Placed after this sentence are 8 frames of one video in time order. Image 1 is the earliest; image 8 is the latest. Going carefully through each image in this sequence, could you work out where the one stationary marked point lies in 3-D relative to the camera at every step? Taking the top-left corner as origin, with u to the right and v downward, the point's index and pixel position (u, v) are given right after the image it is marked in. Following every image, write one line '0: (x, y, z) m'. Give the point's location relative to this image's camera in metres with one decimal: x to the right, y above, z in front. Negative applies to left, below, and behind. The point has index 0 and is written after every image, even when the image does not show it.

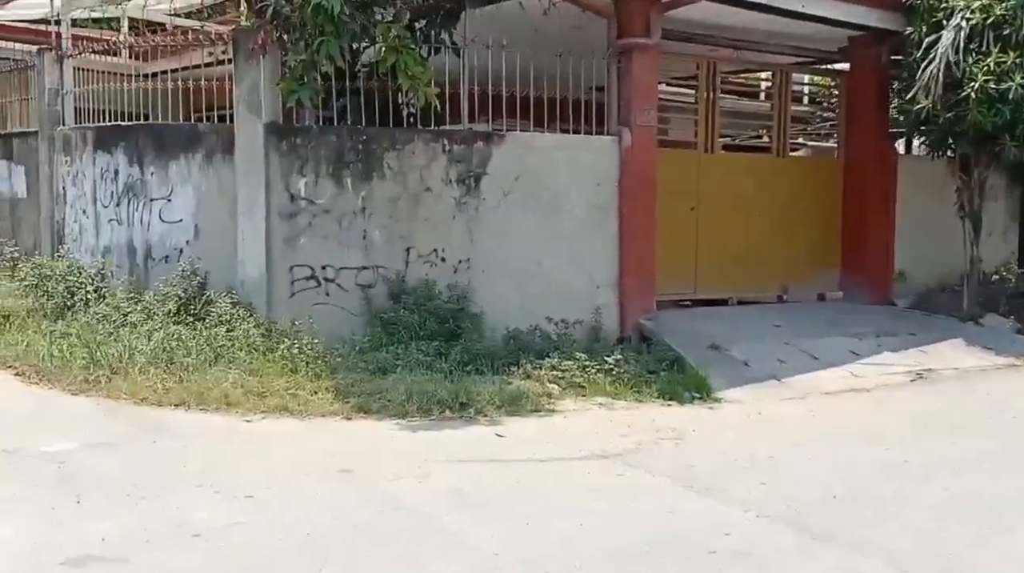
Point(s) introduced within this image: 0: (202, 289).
0: (-2.4, 0.0, +9.5) m
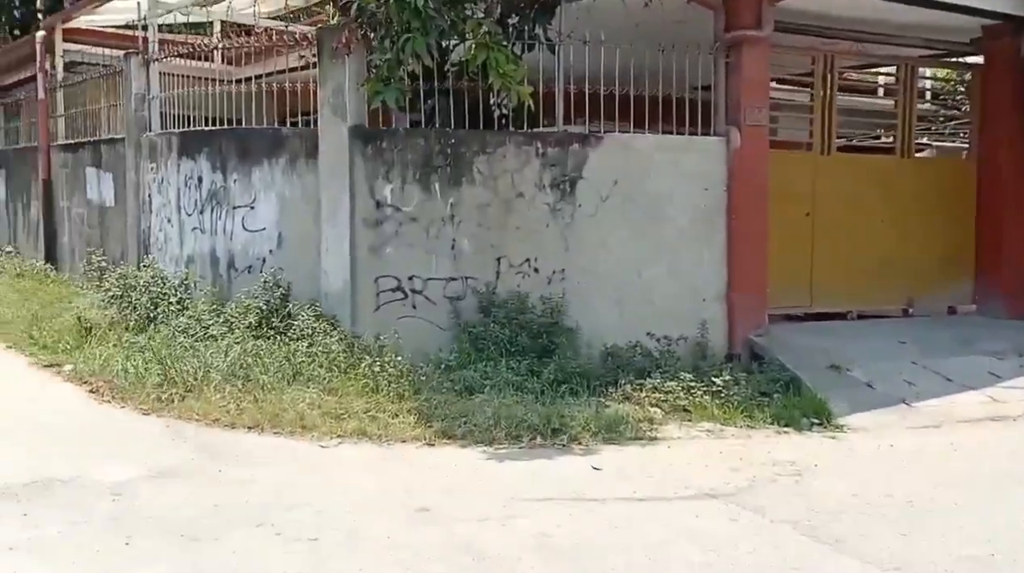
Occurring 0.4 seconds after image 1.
0: (-1.7, -0.1, +9.2) m
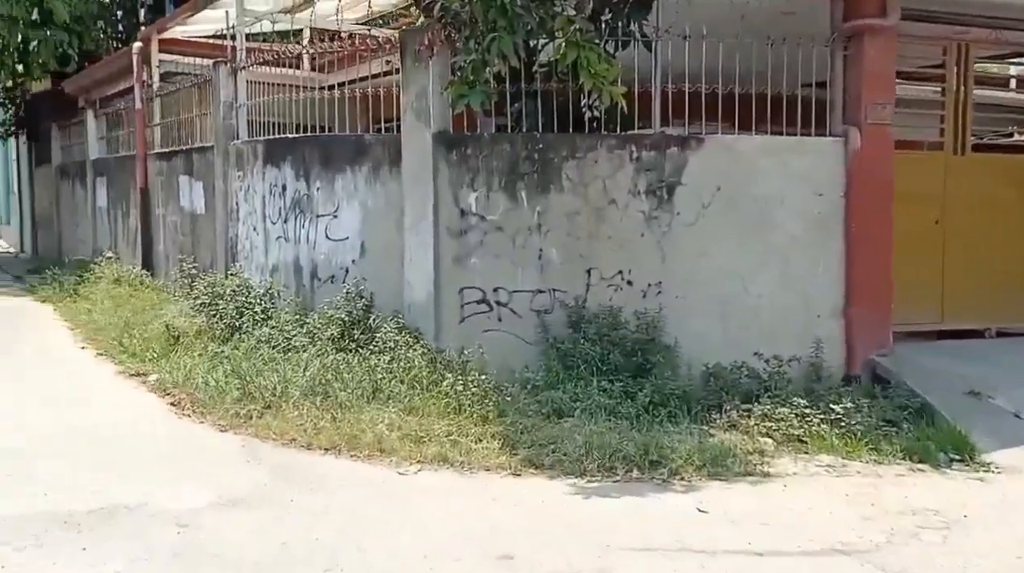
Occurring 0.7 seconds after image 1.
0: (-1.1, -0.2, +8.8) m
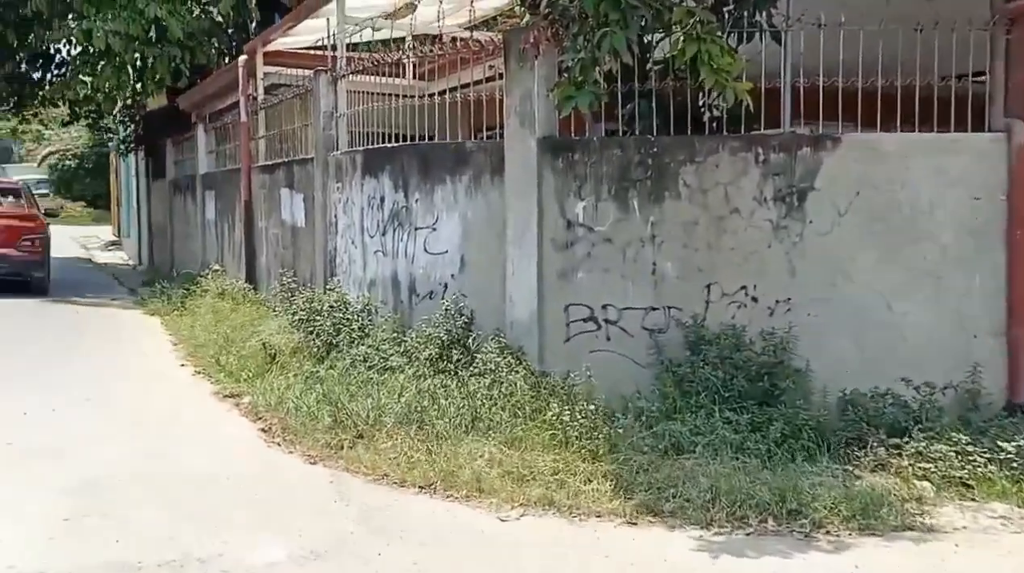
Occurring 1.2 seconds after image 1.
0: (-0.3, -0.3, +8.2) m
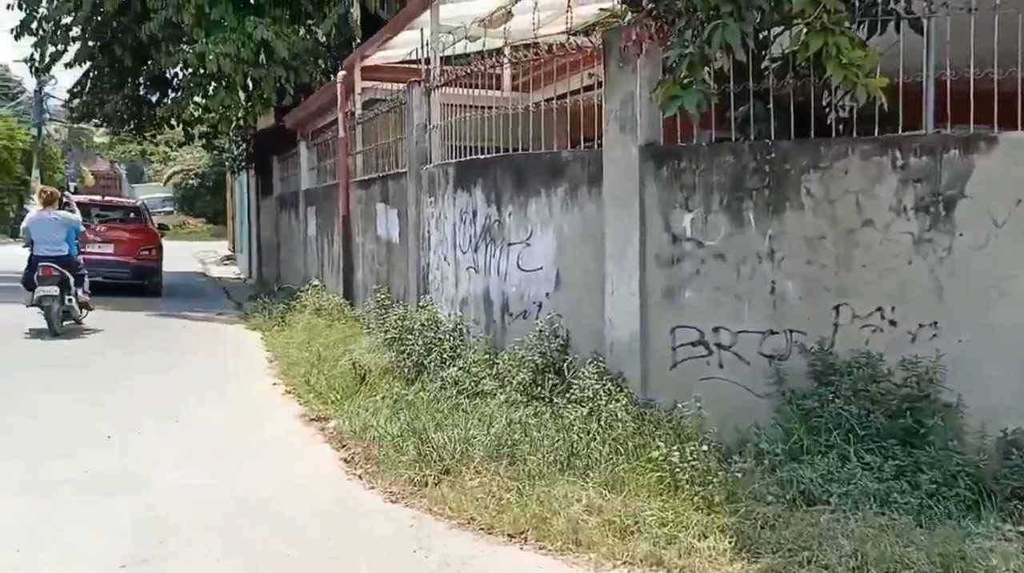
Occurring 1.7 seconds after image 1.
0: (+0.3, -0.4, +7.6) m
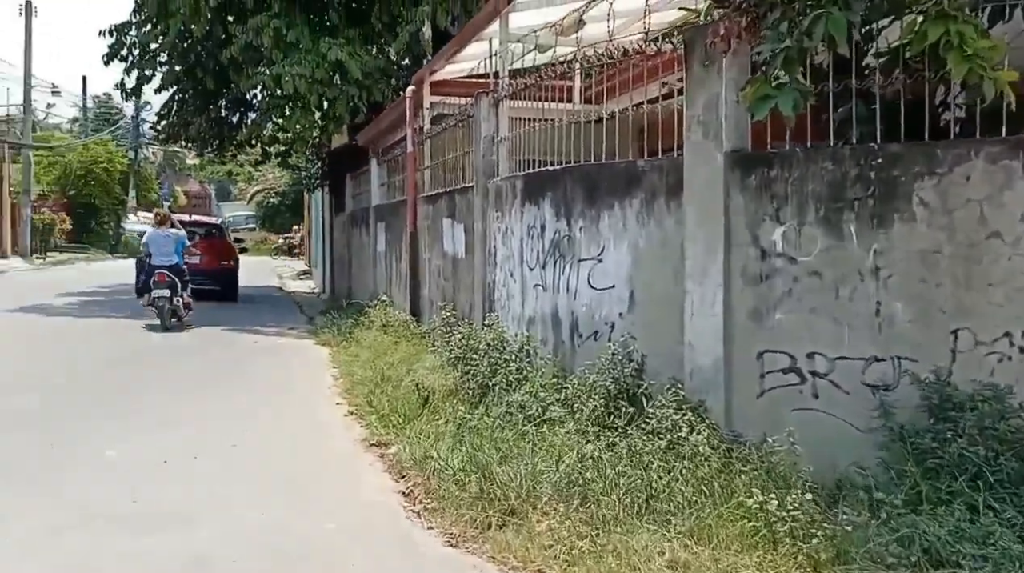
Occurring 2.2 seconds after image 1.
0: (+0.7, -0.5, +7.0) m
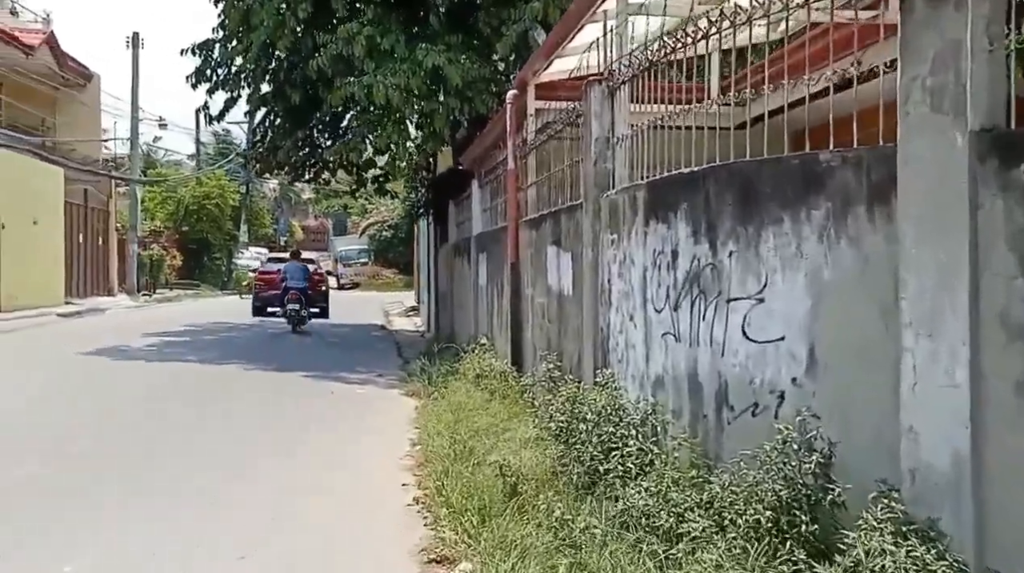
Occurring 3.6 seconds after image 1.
0: (+1.2, -0.7, +4.6) m
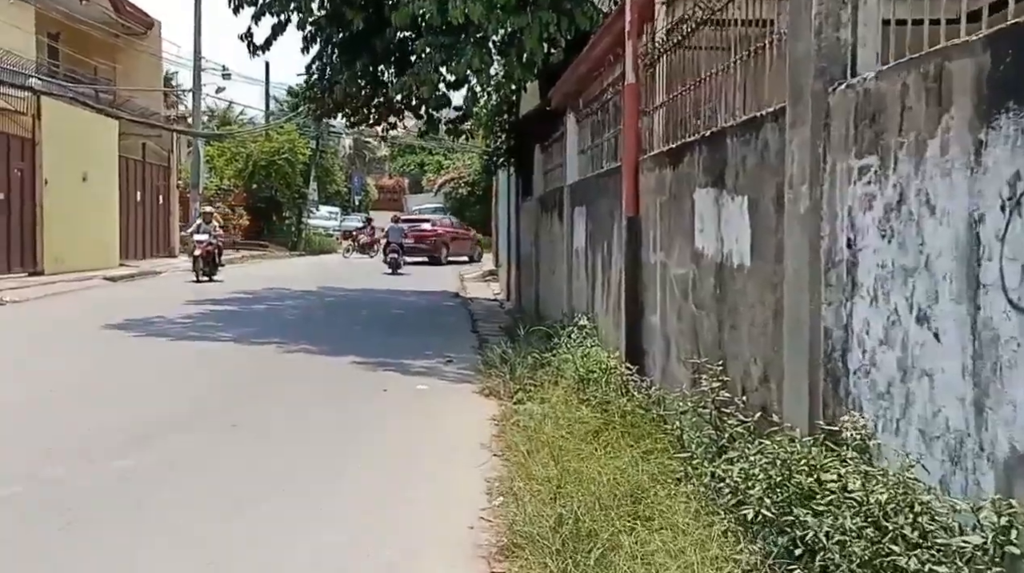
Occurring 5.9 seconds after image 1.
0: (+1.5, -0.7, +1.3) m
